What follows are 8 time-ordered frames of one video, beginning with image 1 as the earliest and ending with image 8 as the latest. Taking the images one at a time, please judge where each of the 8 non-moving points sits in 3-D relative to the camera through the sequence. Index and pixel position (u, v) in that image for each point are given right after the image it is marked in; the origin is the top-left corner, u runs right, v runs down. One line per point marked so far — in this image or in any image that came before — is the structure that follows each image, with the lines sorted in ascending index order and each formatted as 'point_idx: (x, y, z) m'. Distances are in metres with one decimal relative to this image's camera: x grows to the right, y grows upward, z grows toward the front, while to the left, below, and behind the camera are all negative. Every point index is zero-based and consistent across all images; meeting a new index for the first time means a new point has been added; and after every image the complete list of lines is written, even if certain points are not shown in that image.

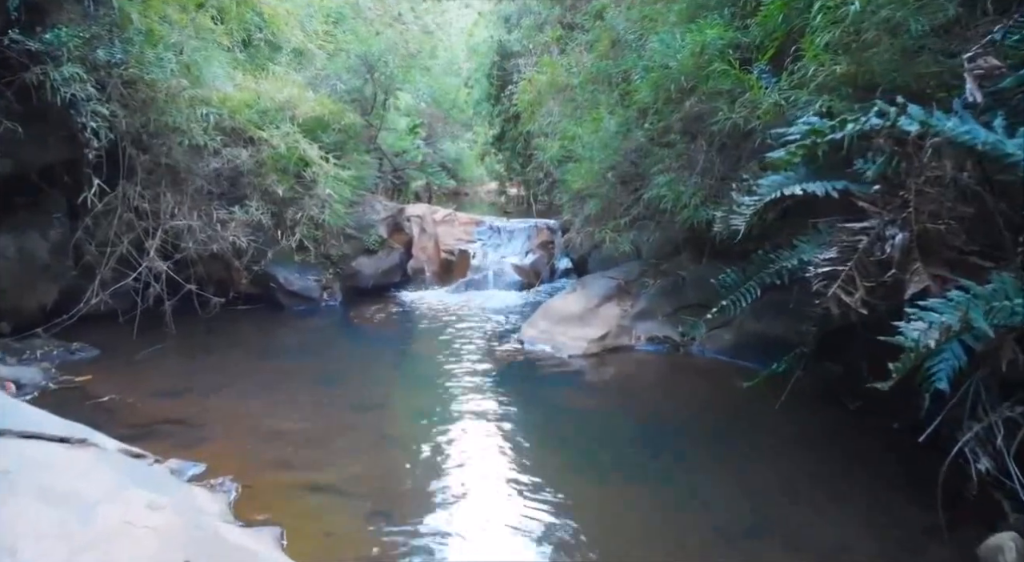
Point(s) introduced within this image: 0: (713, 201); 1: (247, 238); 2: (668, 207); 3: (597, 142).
0: (+1.7, +0.7, +5.4) m
1: (-3.0, +0.5, +7.0) m
2: (+1.5, +0.7, +5.9) m
3: (+0.9, +1.5, +6.6) m
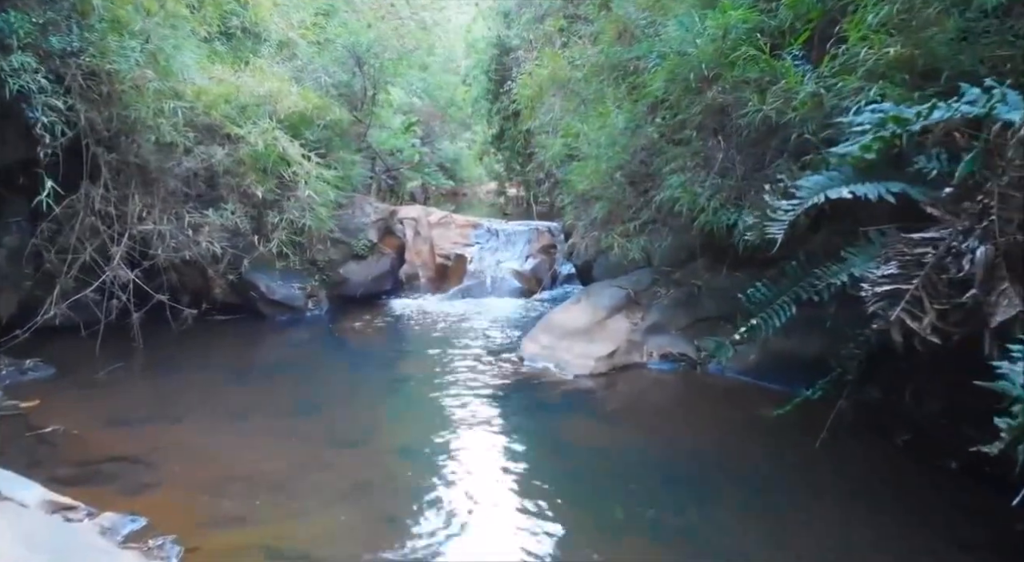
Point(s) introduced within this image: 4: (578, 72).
0: (+1.7, +0.6, +4.9) m
1: (-3.0, +0.4, +6.4) m
2: (+1.5, +0.6, +5.4) m
3: (+0.9, +1.4, +6.1) m
4: (+0.8, +2.3, +7.0) m
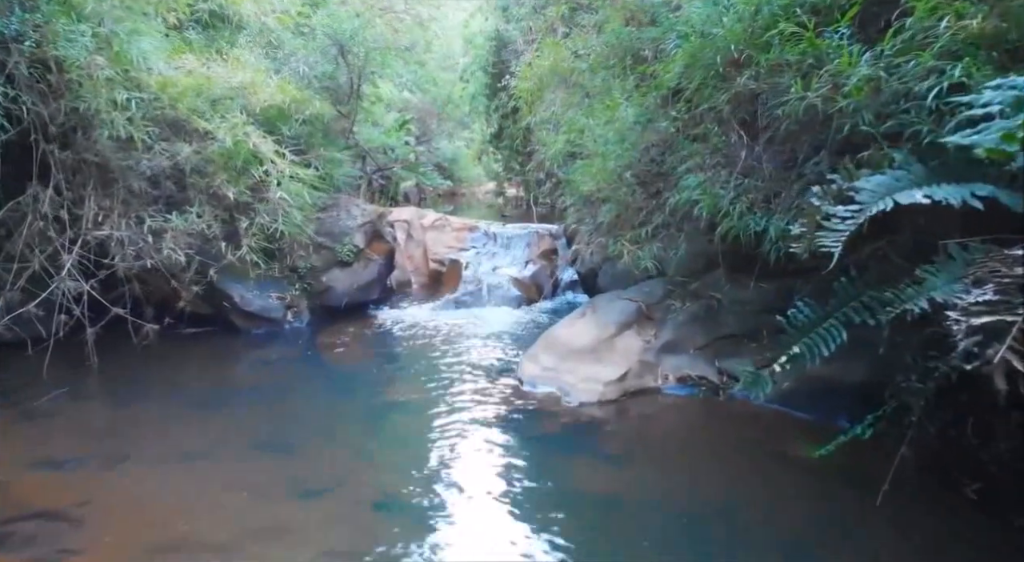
0: (+1.7, +0.5, +4.3) m
1: (-3.0, +0.3, +5.8) m
2: (+1.4, +0.5, +4.7) m
3: (+0.9, +1.3, +5.5) m
4: (+0.7, +2.2, +6.4) m
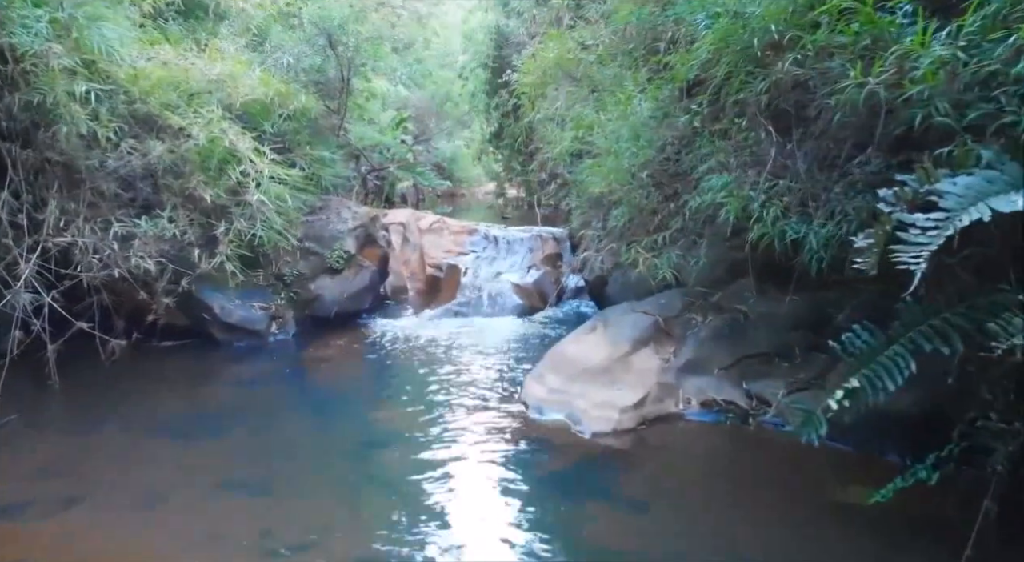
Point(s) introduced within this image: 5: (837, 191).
0: (+1.7, +0.4, +3.8) m
1: (-3.0, +0.2, +5.3) m
2: (+1.5, +0.4, +4.3) m
3: (+0.9, +1.2, +5.0) m
4: (+0.8, +2.1, +5.9) m
5: (+1.8, +0.5, +3.5) m
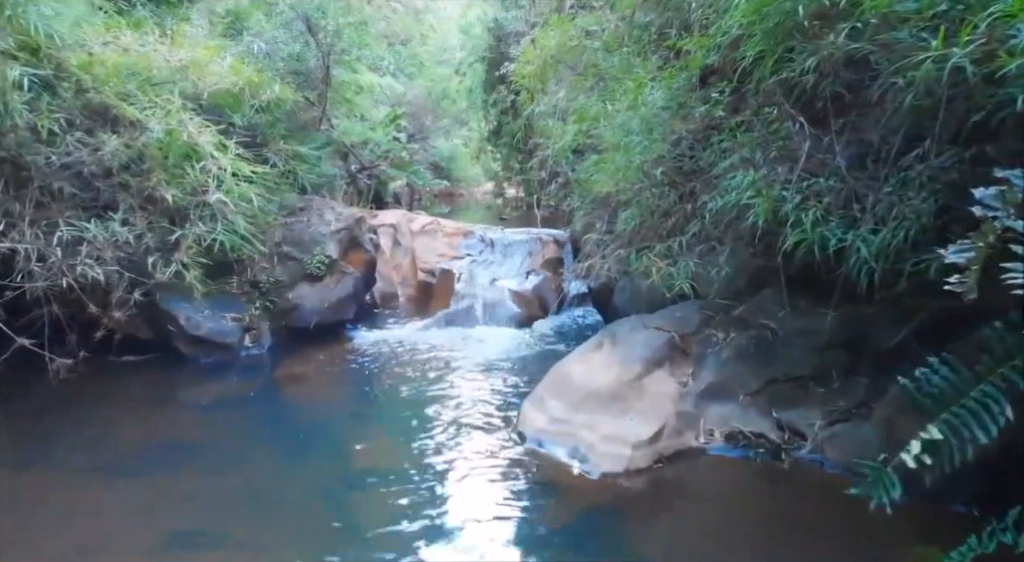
0: (+1.7, +0.4, +3.3) m
1: (-3.0, +0.1, +4.7) m
2: (+1.4, +0.3, +3.7) m
3: (+0.9, +1.1, +4.4) m
4: (+0.7, +2.1, +5.4) m
5: (+1.8, +0.4, +3.0) m
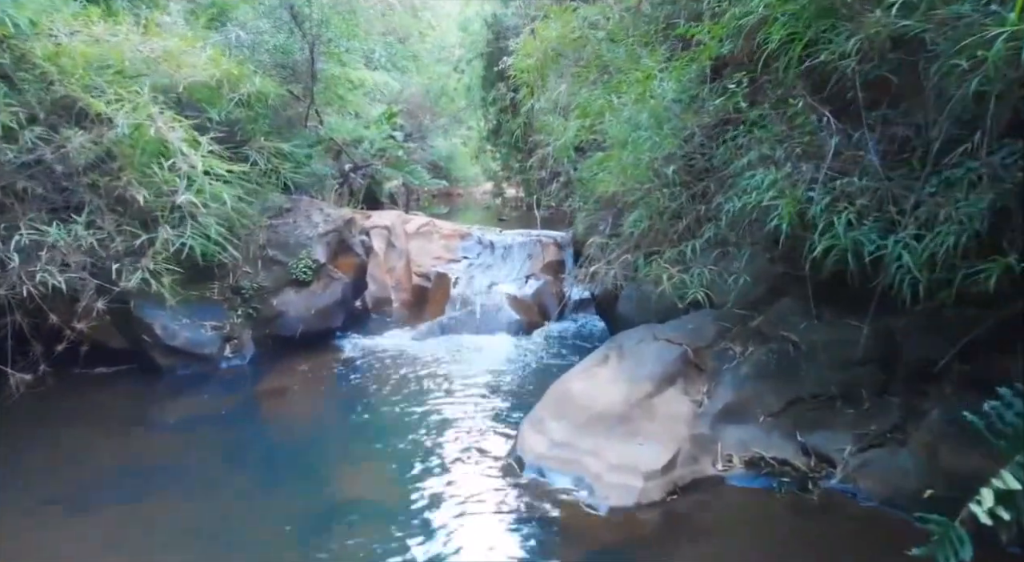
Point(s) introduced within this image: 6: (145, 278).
0: (+1.7, +0.3, +2.9) m
1: (-3.0, +0.1, +4.4) m
2: (+1.4, +0.3, +3.4) m
3: (+0.9, +1.1, +4.1) m
4: (+0.7, +2.0, +5.0) m
5: (+1.8, +0.4, +2.6) m
6: (-2.7, 0.0, +4.6) m
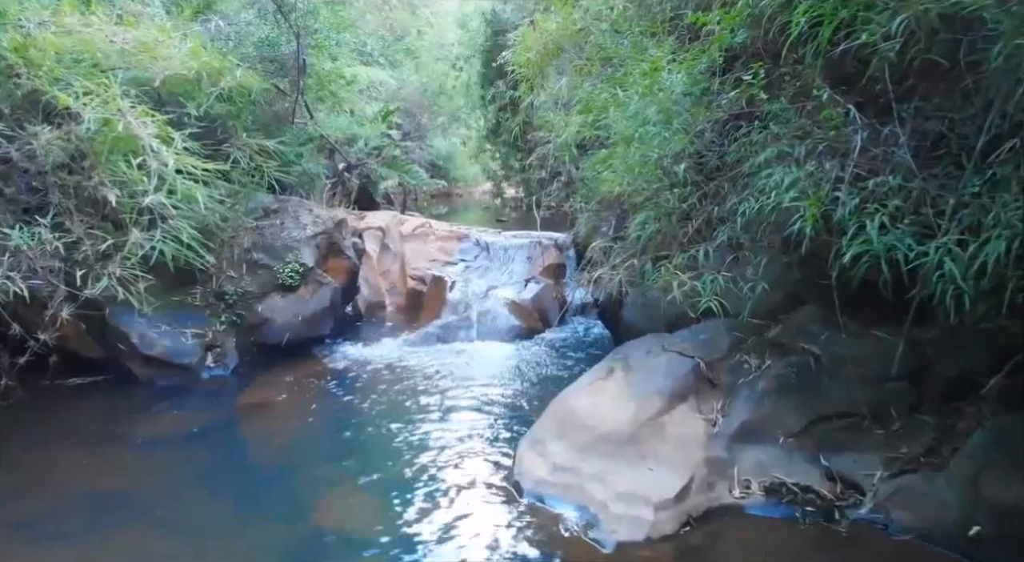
0: (+1.7, +0.3, +2.6) m
1: (-3.0, 0.0, +4.1) m
2: (+1.4, +0.2, +3.1) m
3: (+0.9, +1.0, +3.8) m
4: (+0.7, +2.0, +4.8) m
5: (+1.7, +0.3, +2.3) m
6: (-2.7, 0.0, +4.3) m
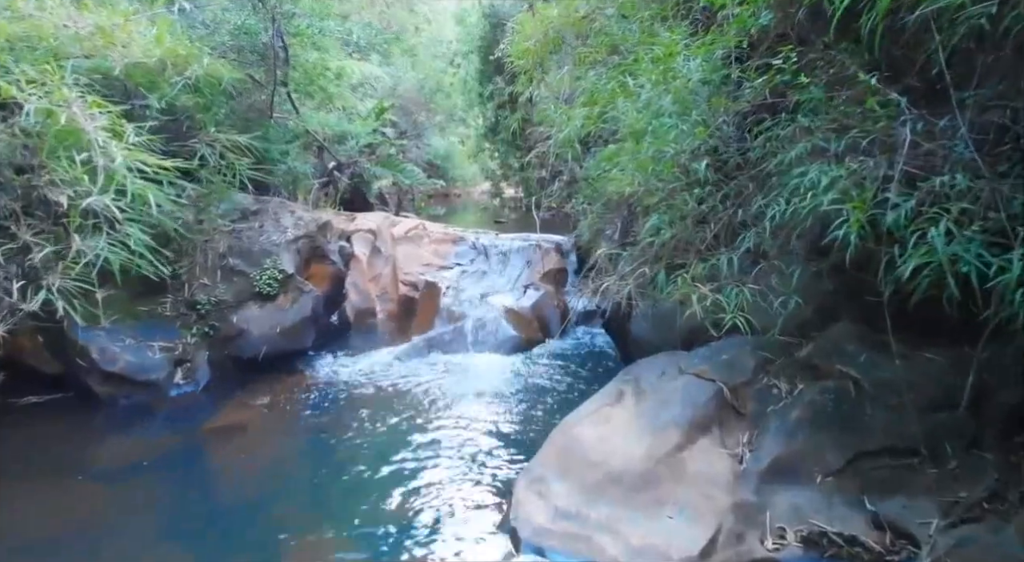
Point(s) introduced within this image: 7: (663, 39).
0: (+1.6, +0.2, +2.2) m
1: (-3.0, 0.0, +3.7) m
2: (+1.4, +0.2, +2.6) m
3: (+0.9, +0.9, +3.4) m
4: (+0.7, +1.9, +4.3) m
5: (+1.7, +0.3, +1.9) m
6: (-2.7, -0.1, +3.9) m
7: (+0.9, +1.4, +3.7) m
